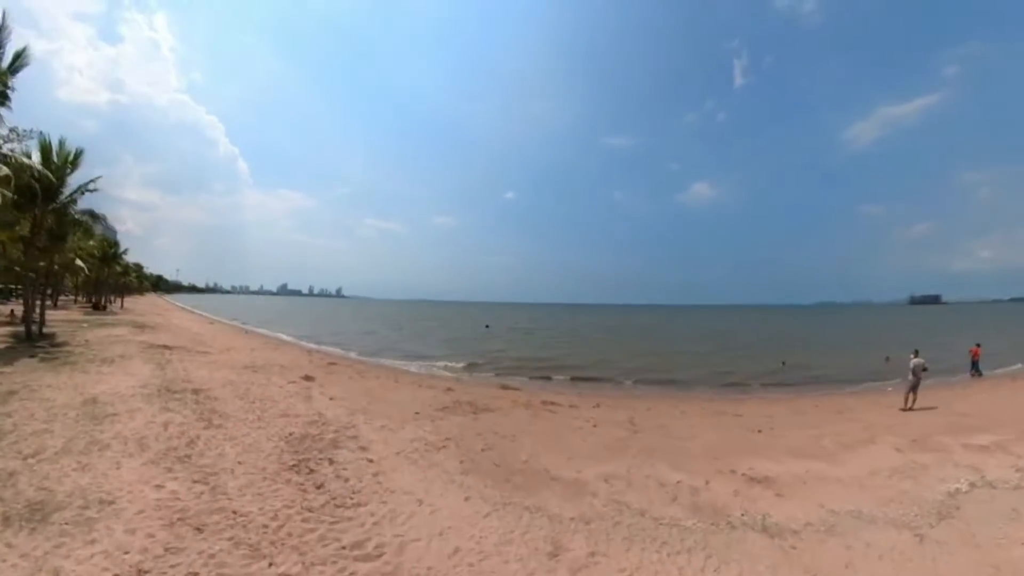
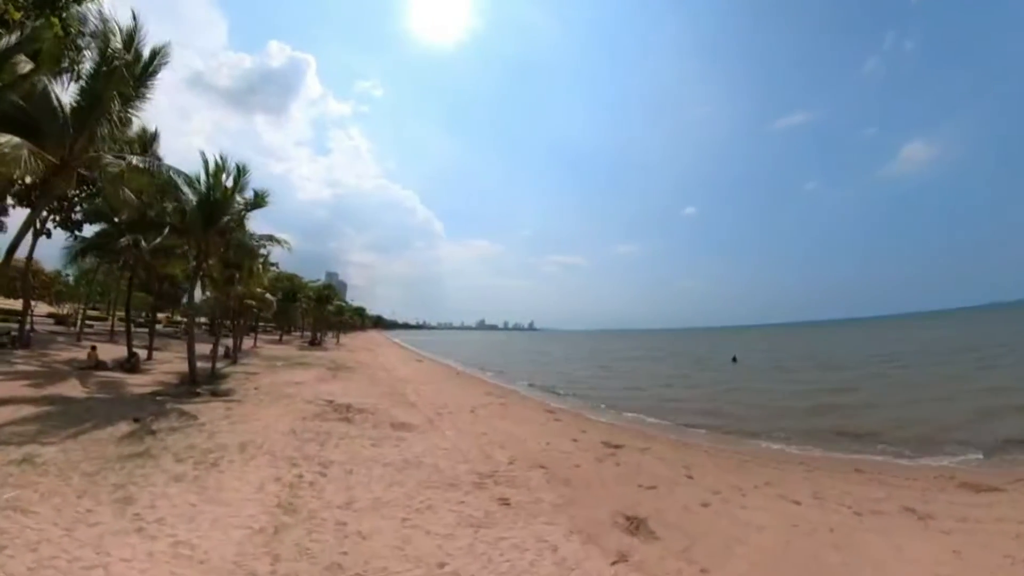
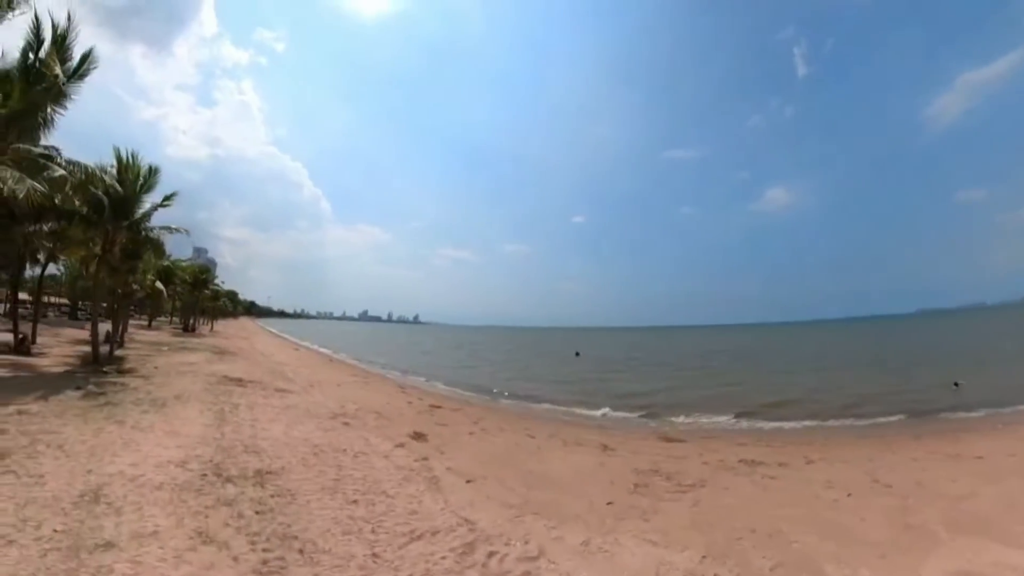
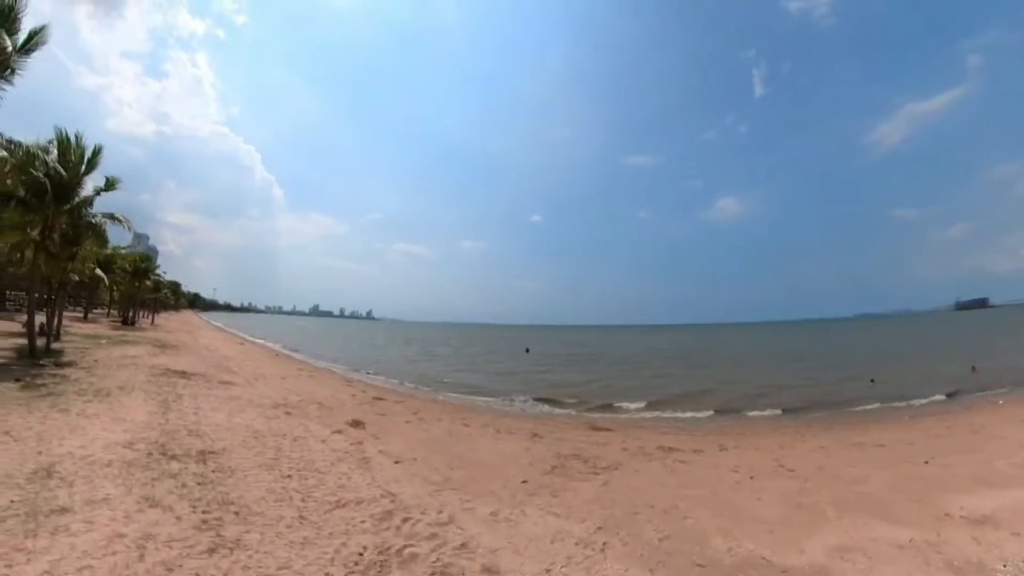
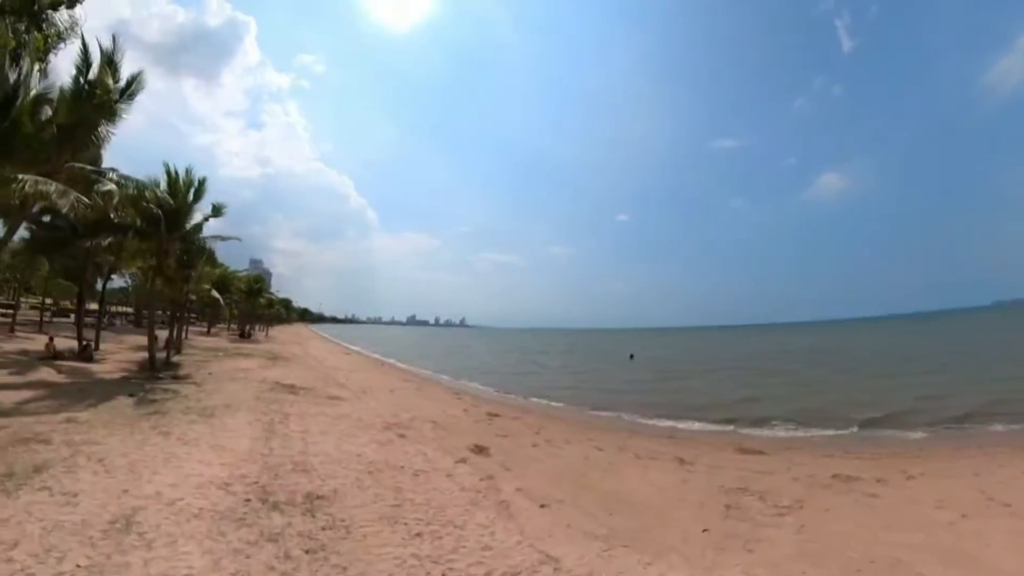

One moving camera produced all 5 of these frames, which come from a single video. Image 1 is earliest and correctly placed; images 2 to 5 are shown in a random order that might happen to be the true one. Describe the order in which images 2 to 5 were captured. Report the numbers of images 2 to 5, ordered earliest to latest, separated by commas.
4, 3, 5, 2
